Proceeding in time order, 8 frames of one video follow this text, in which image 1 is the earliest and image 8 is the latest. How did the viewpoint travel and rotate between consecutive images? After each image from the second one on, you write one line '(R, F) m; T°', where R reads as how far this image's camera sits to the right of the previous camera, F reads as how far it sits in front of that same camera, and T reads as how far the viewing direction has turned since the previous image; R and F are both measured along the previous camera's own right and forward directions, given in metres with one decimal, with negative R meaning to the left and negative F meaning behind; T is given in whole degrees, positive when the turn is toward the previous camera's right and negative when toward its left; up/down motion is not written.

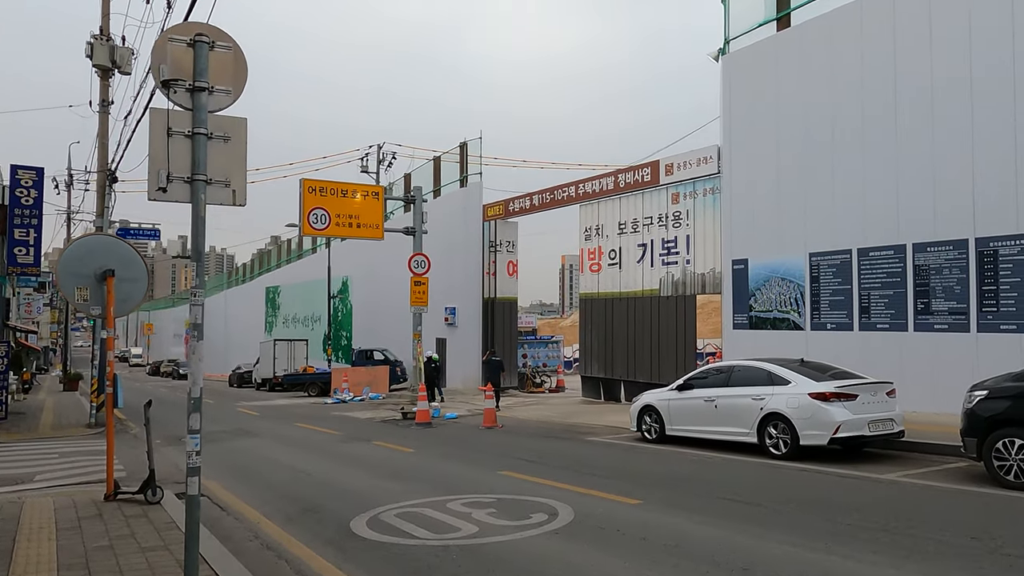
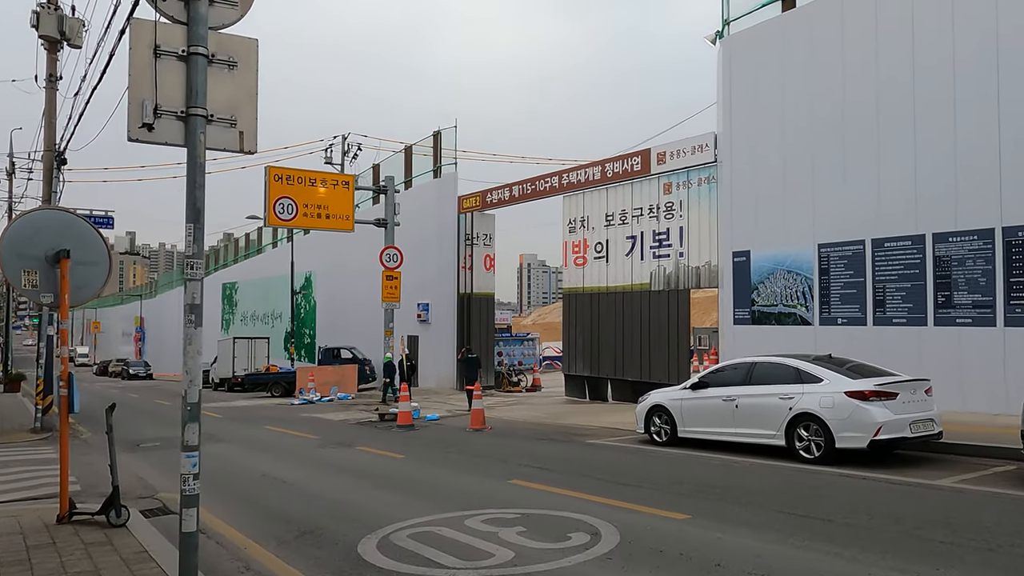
(-0.7, +1.1) m; +3°
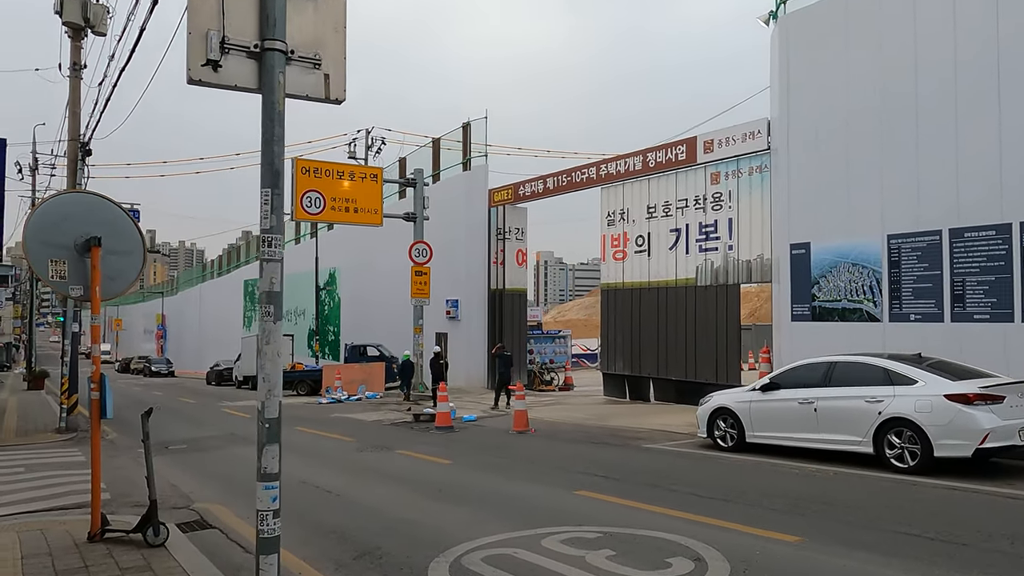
(-0.6, +0.8) m; -1°
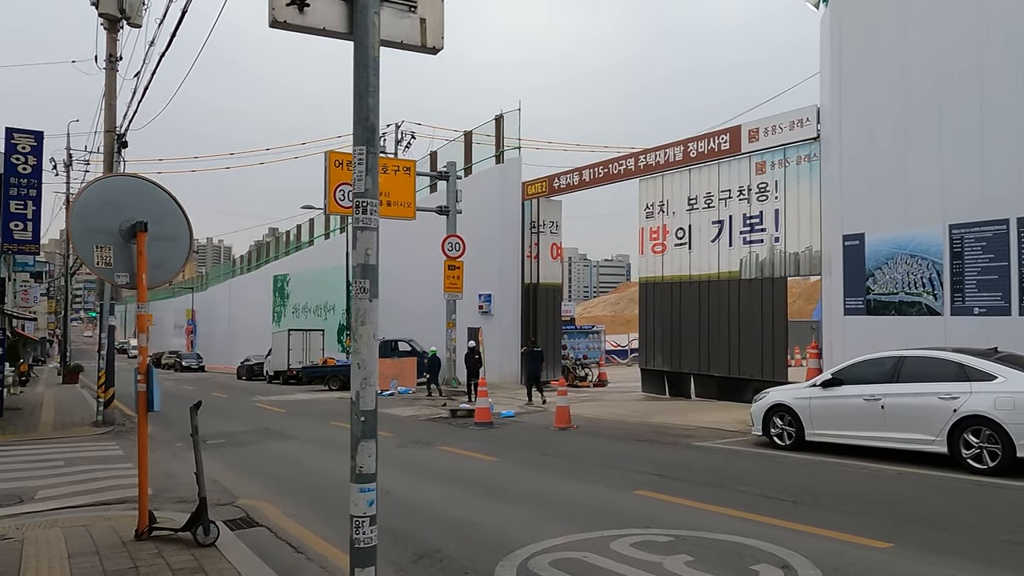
(-0.3, +0.4) m; -2°
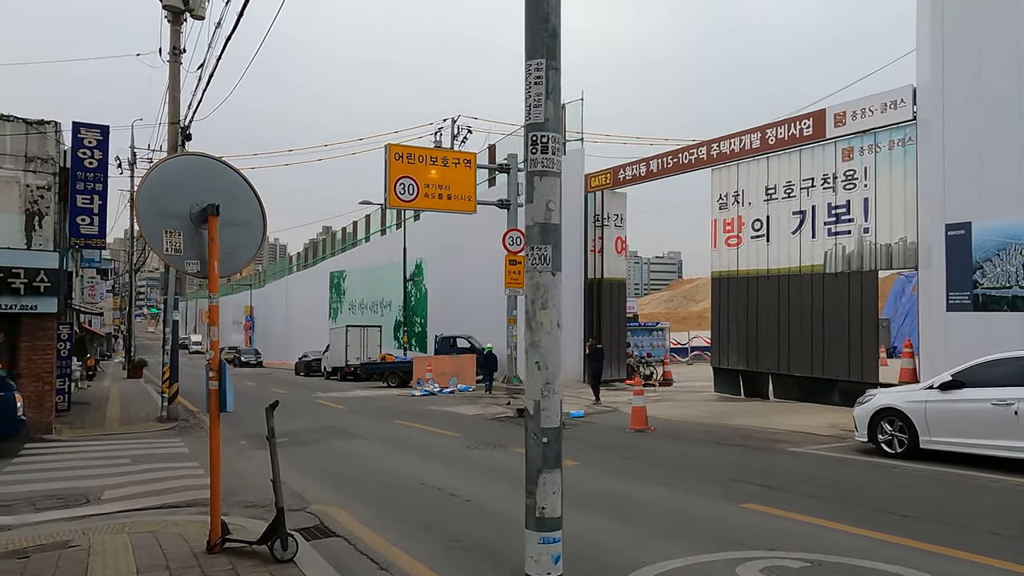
(-0.4, +0.7) m; -4°
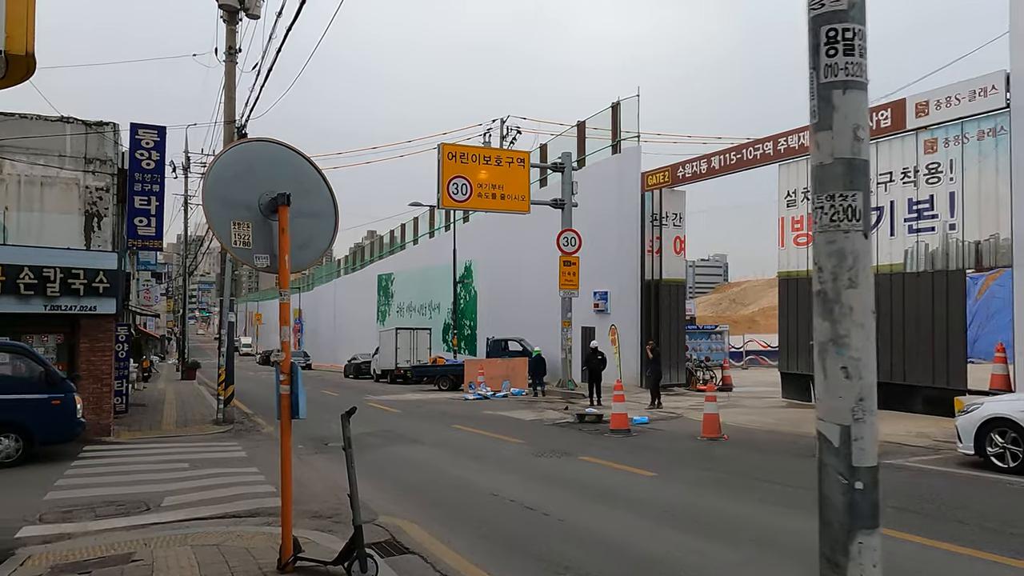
(-0.4, +0.5) m; -3°
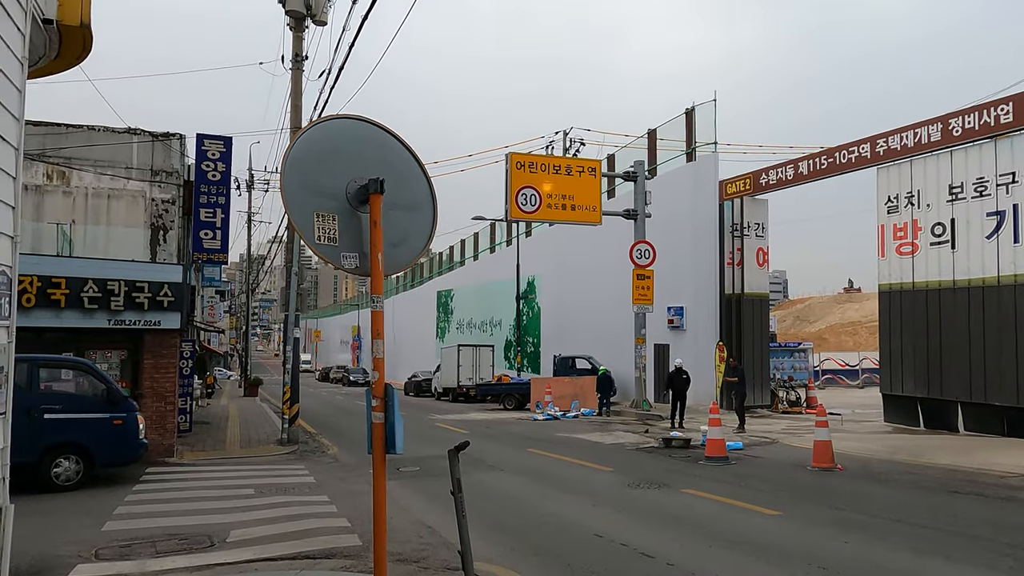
(-0.5, +1.0) m; -4°
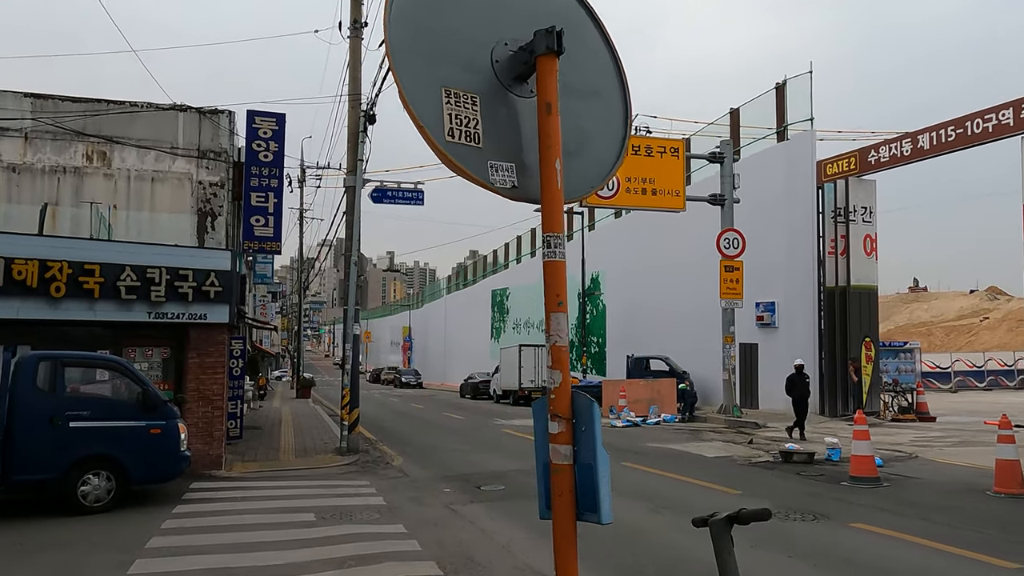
(-0.8, +1.9) m; -3°
